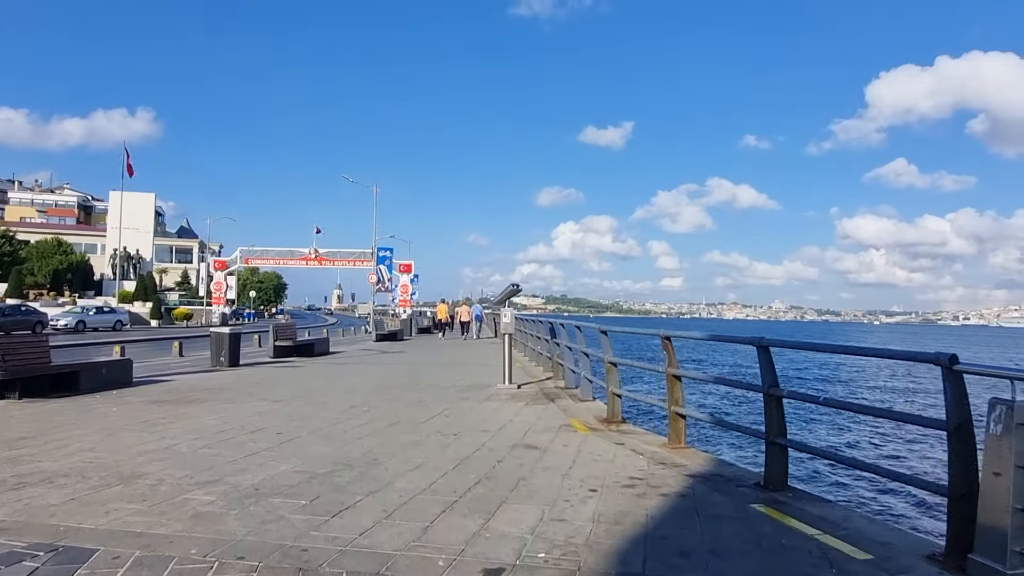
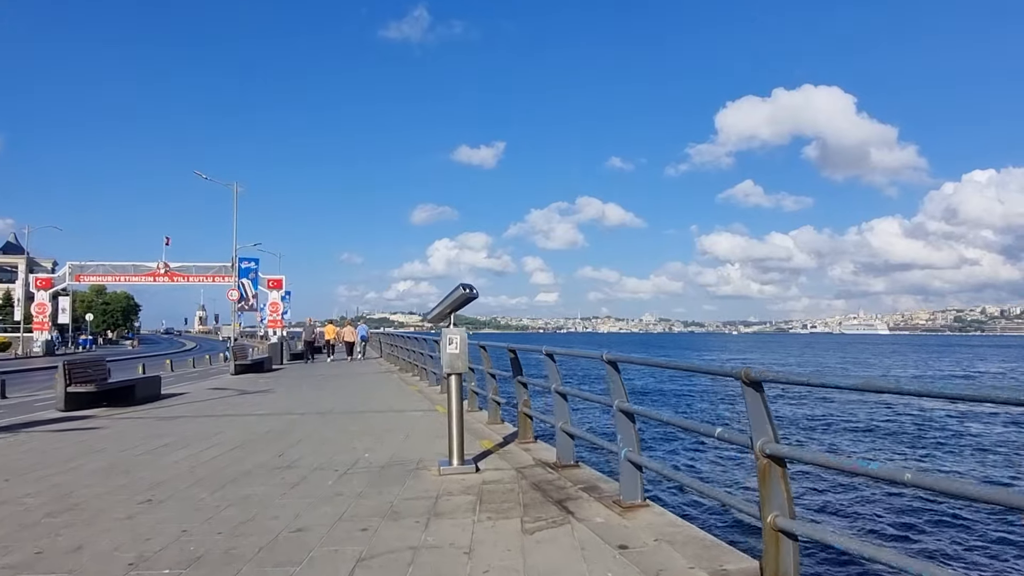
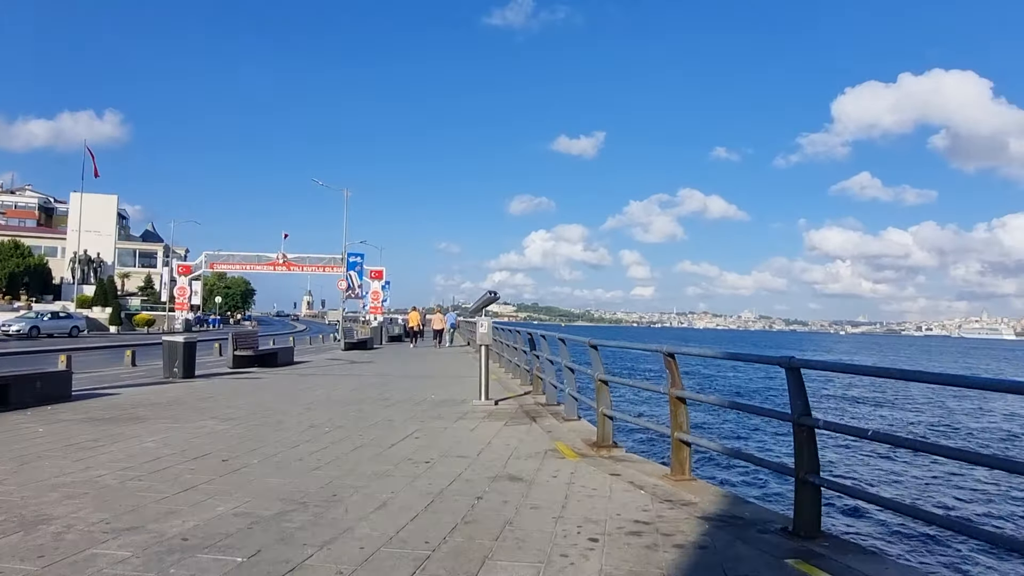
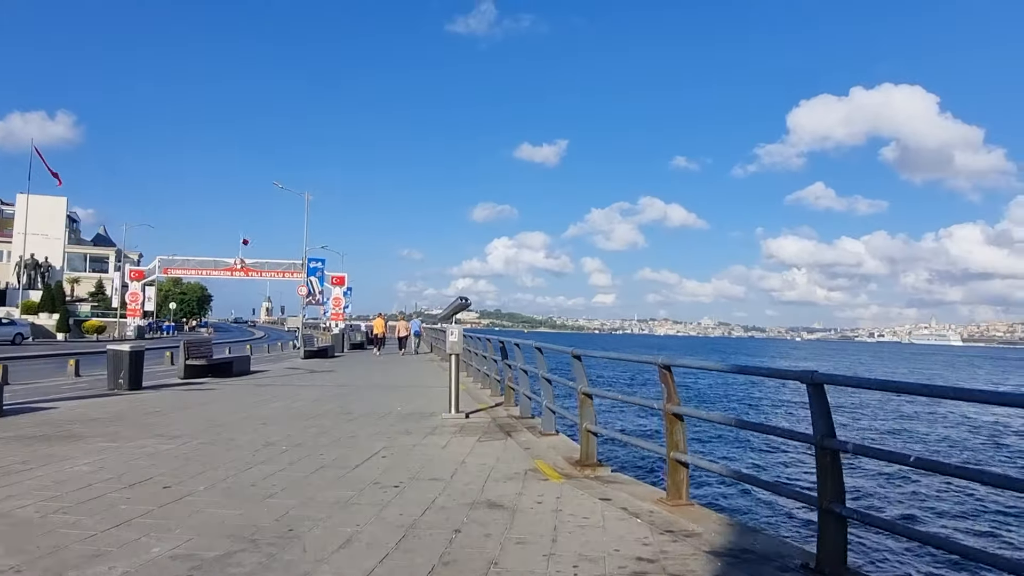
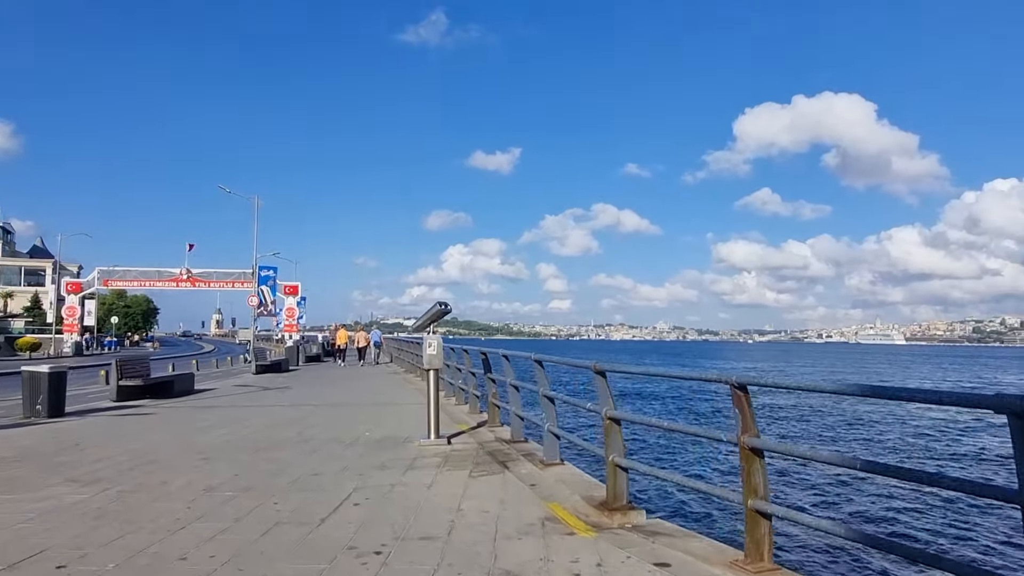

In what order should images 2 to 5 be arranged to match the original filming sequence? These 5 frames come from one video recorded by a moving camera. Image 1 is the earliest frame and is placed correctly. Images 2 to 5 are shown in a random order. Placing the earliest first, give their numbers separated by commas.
3, 4, 5, 2
